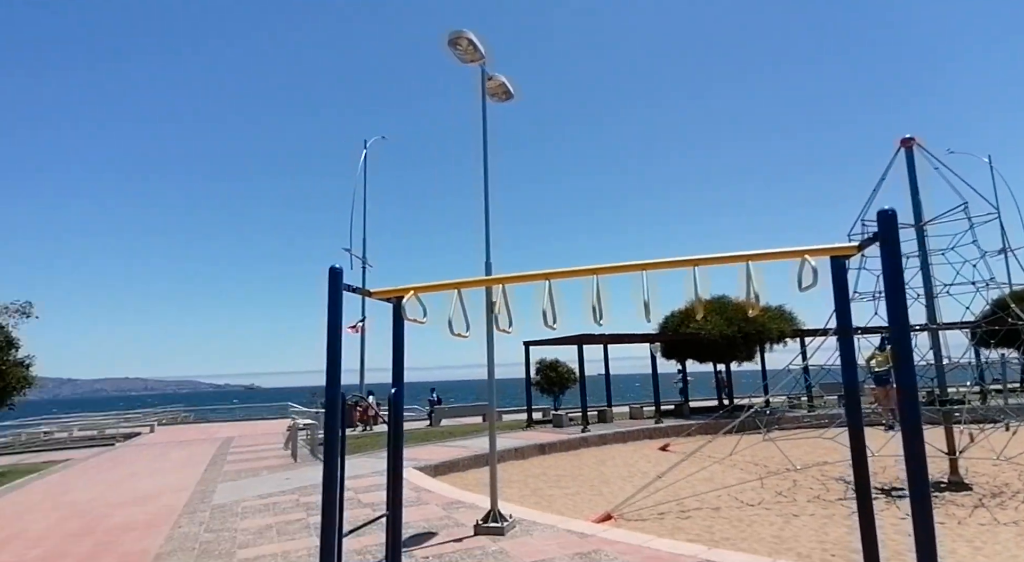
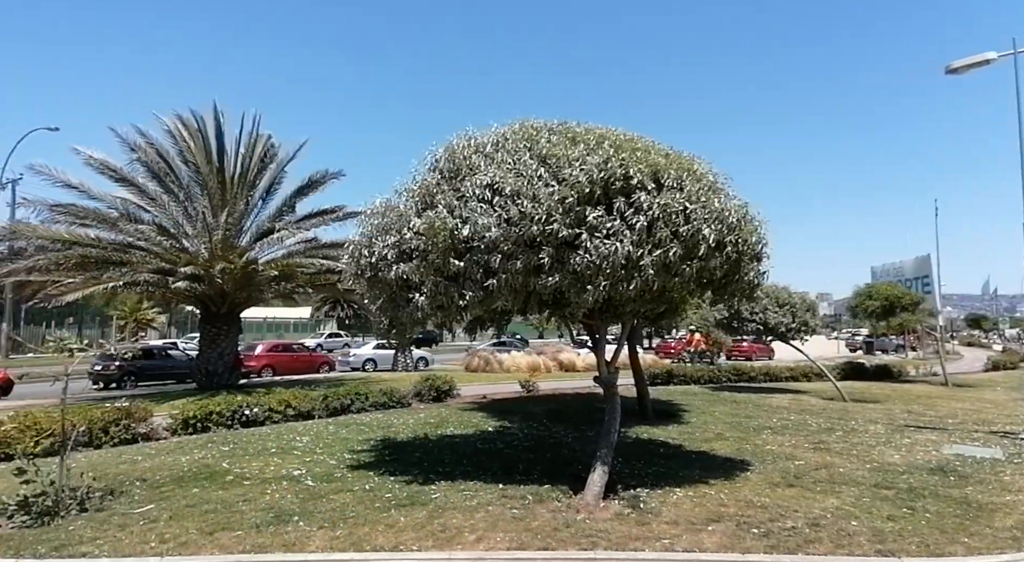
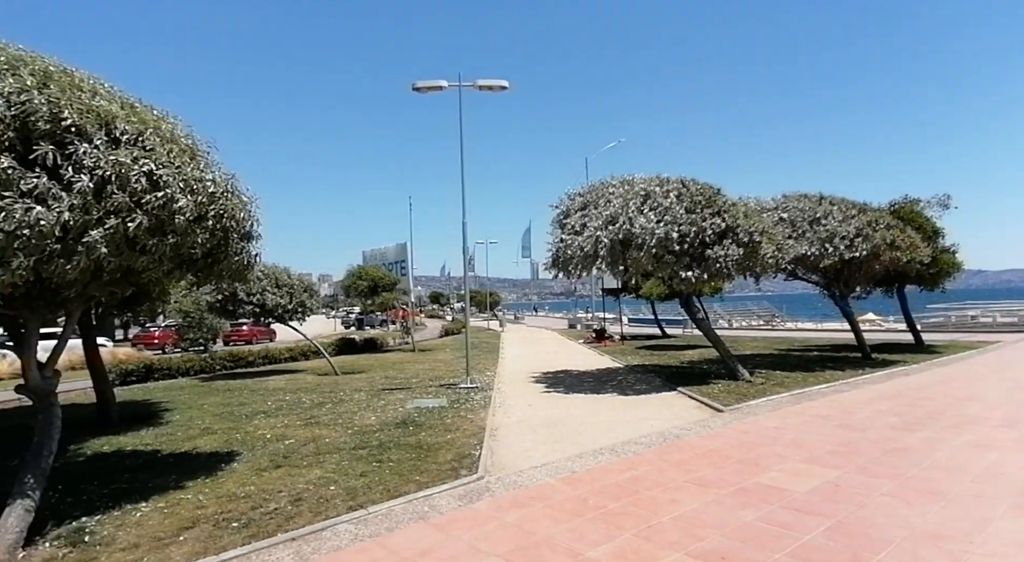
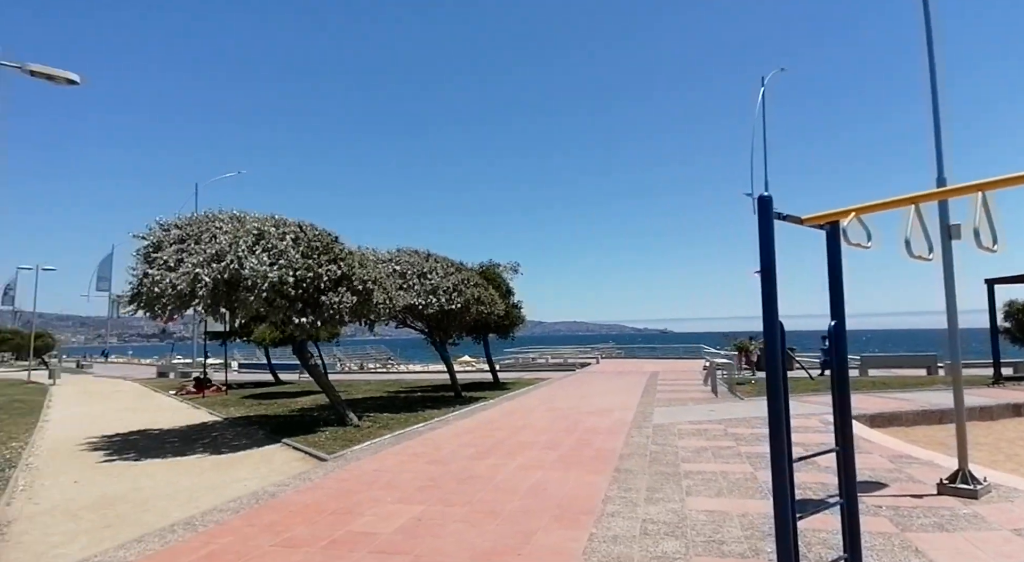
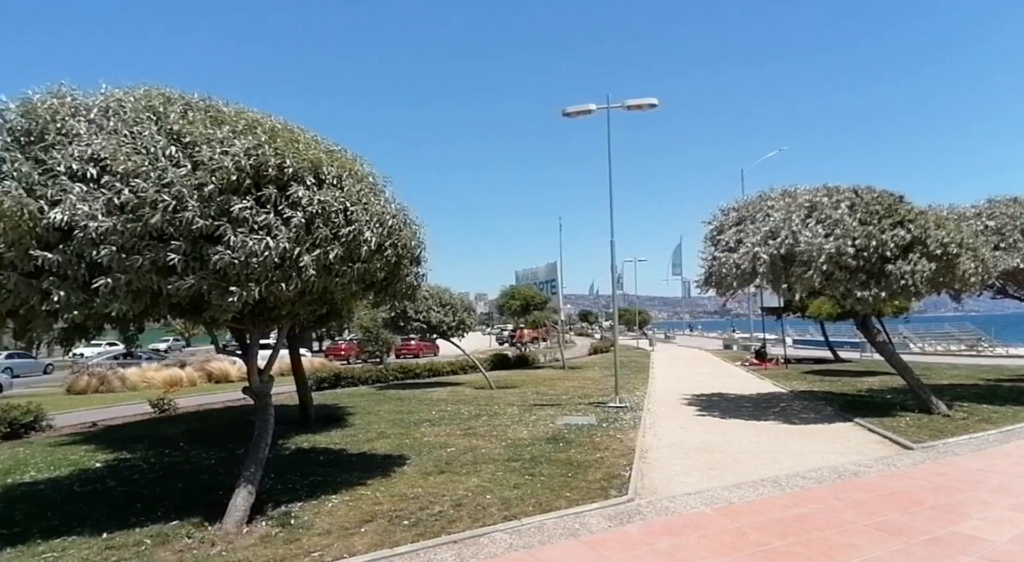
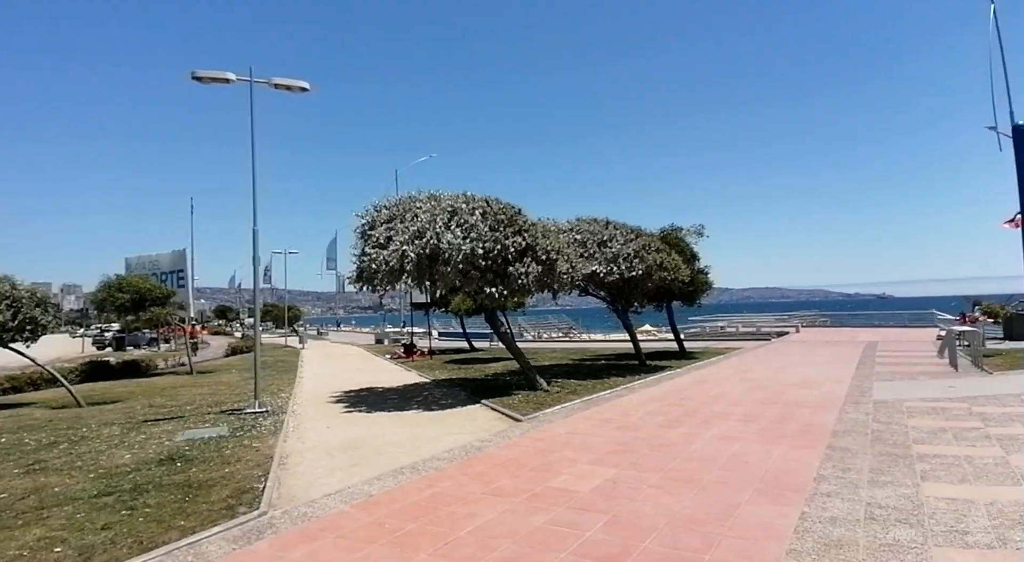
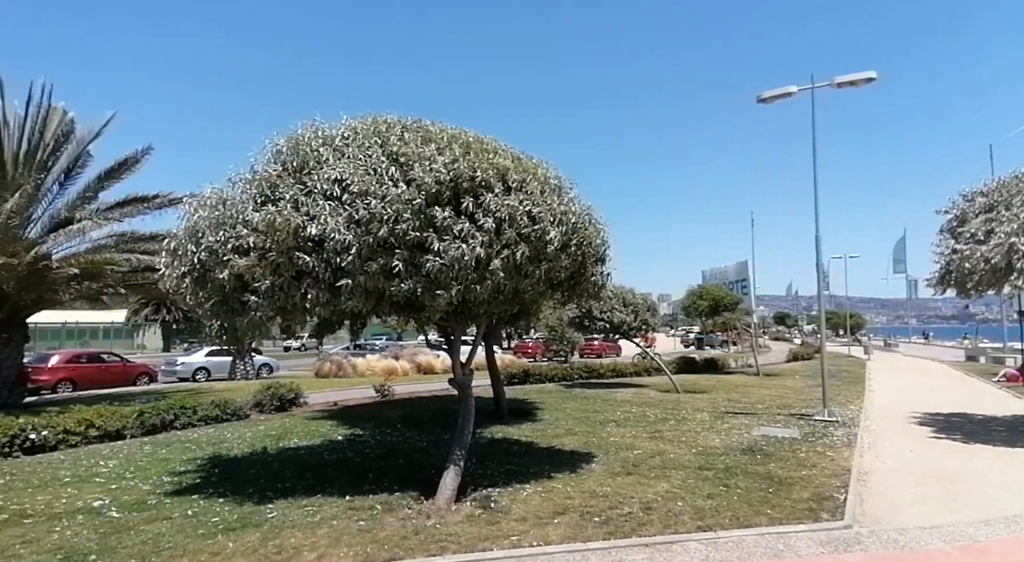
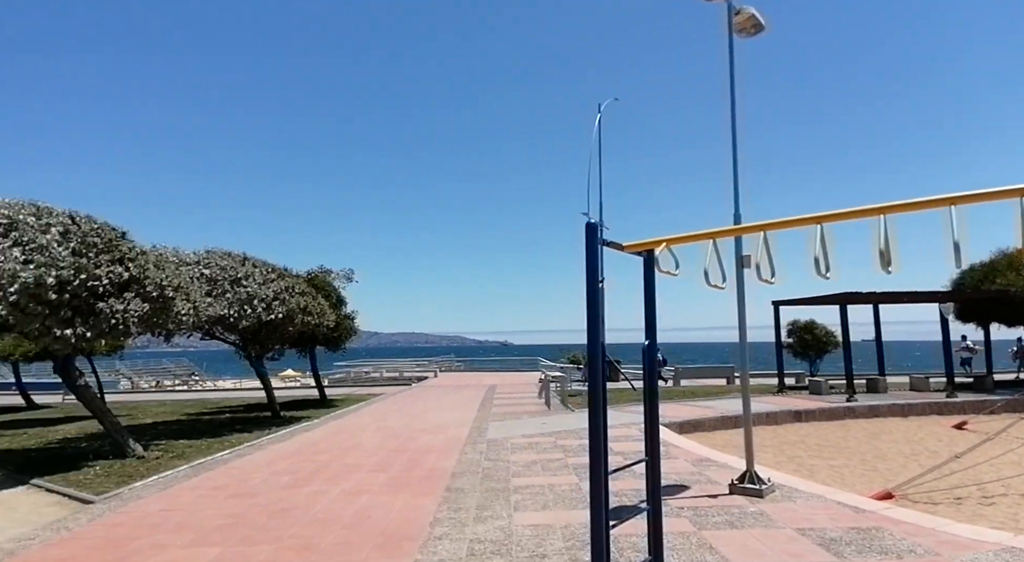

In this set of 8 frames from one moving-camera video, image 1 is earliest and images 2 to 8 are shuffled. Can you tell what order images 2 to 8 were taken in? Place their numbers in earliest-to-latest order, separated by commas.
8, 4, 6, 3, 5, 7, 2
